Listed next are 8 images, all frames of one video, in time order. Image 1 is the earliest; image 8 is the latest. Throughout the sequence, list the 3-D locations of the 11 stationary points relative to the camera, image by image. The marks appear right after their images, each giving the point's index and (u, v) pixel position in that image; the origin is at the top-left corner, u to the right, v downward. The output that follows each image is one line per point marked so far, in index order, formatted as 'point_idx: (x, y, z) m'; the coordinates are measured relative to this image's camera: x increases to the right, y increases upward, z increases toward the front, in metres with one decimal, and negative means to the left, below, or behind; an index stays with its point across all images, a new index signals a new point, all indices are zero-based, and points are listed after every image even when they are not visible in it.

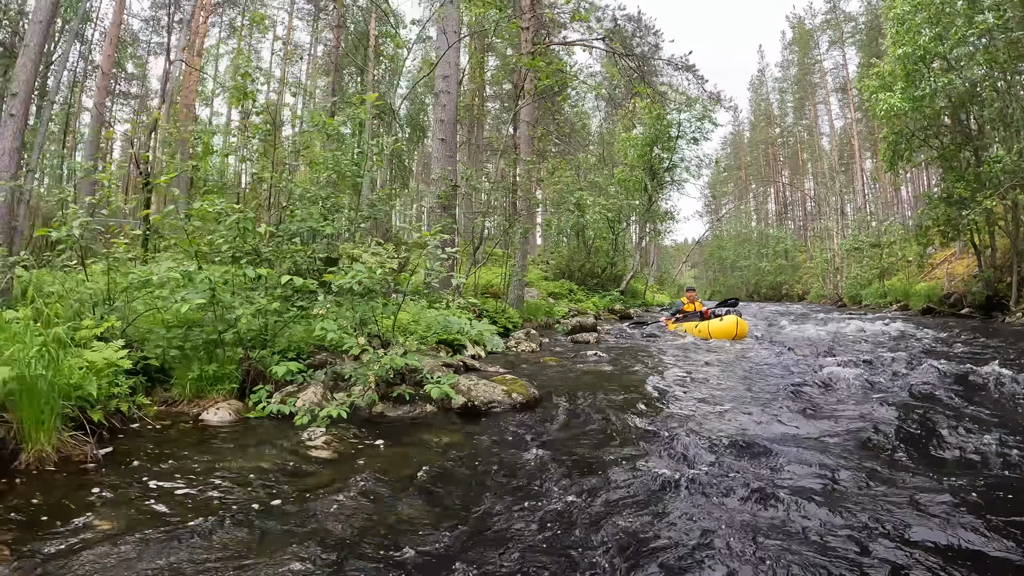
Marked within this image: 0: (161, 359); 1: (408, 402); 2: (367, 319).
0: (-3.2, -0.7, +4.7) m
1: (-1.0, -1.1, +4.9) m
2: (-1.4, -0.3, +4.9) m
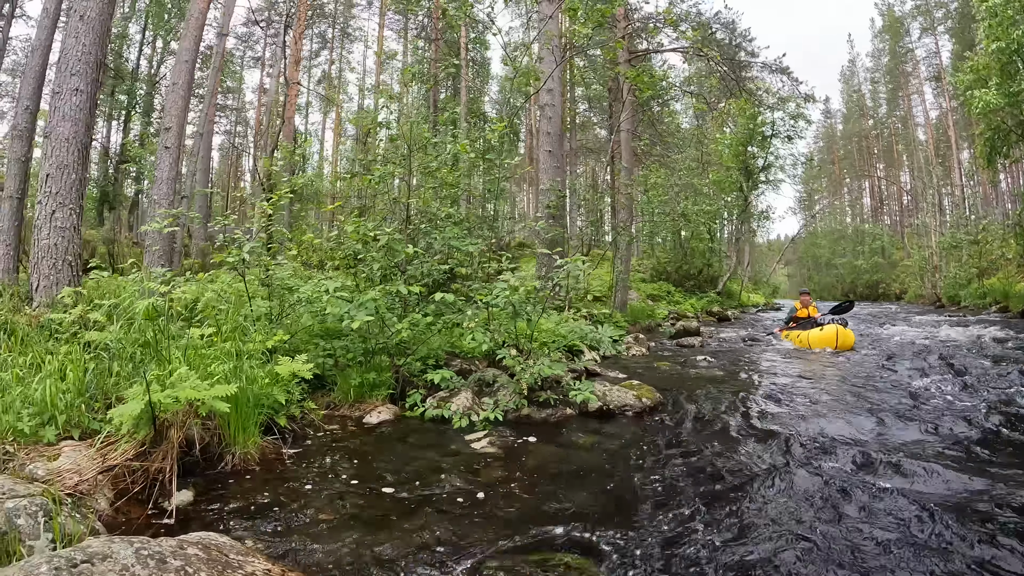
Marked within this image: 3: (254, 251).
0: (-2.0, -0.8, +5.1) m
1: (+0.2, -1.2, +5.3) m
2: (-0.2, -0.4, +5.2) m
3: (-2.8, +0.4, +5.2) m
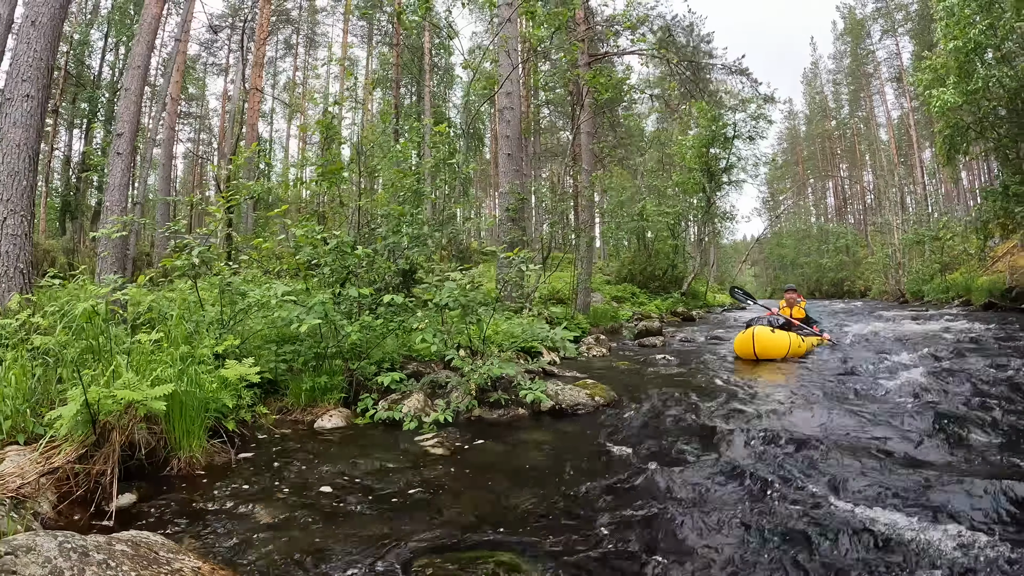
0: (-2.4, -0.9, +5.0) m
1: (-0.2, -1.2, +5.2) m
2: (-0.6, -0.5, +5.1) m
3: (-3.2, +0.3, +5.1) m
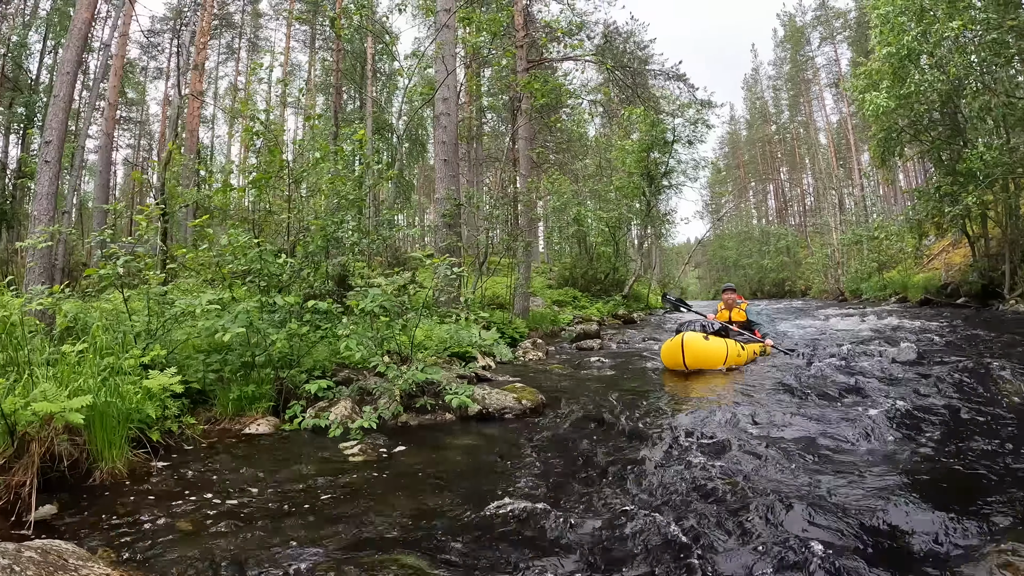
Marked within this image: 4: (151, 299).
0: (-3.1, -1.0, +4.9) m
1: (-0.9, -1.3, +5.1) m
2: (-1.3, -0.5, +5.1) m
3: (-3.9, +0.2, +4.9) m
4: (-3.7, -0.1, +5.0) m
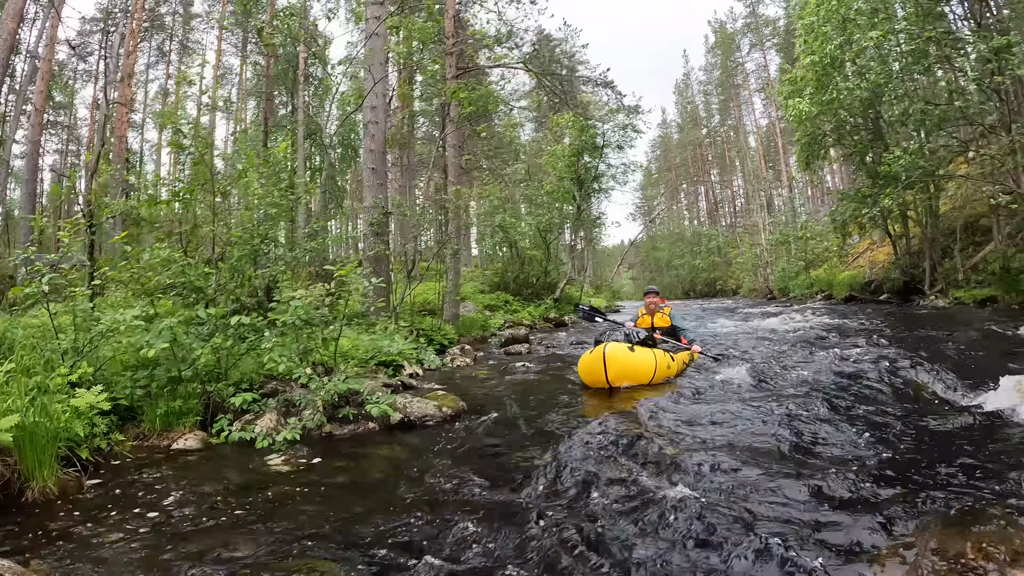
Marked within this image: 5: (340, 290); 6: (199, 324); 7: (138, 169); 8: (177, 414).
0: (-3.9, -1.1, +4.8) m
1: (-1.7, -1.4, +5.2) m
2: (-2.1, -0.6, +5.1) m
3: (-4.7, +0.1, +4.8) m
4: (-4.5, -0.3, +5.0) m
5: (-1.9, 0.0, +5.1) m
6: (-3.2, -0.4, +4.9) m
7: (-5.1, +1.6, +6.6) m
8: (-3.4, -1.3, +4.9) m
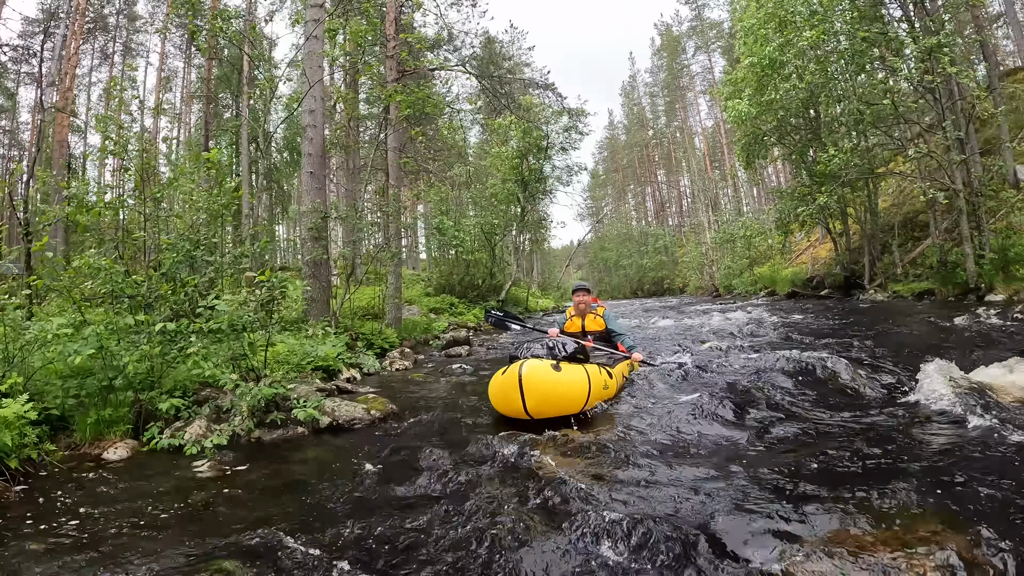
0: (-4.5, -1.2, +4.8) m
1: (-2.3, -1.5, +5.2) m
2: (-2.8, -0.7, +5.2) m
3: (-5.4, 0.0, +4.8) m
4: (-5.2, -0.4, +4.9) m
5: (-2.5, -0.1, +5.2) m
6: (-3.9, -0.5, +4.9) m
7: (-5.9, +1.5, +6.6) m
8: (-4.1, -1.4, +5.0) m
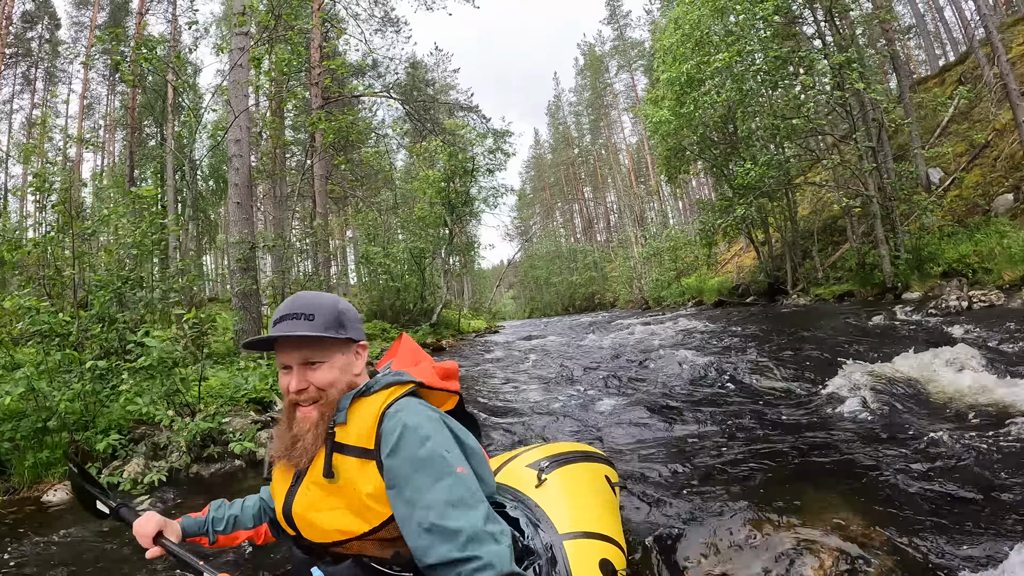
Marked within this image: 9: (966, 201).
0: (-5.0, -1.6, +4.5) m
1: (-2.8, -1.8, +5.1) m
2: (-3.3, -1.0, +5.0) m
3: (-5.9, -0.5, +4.5) m
4: (-5.7, -0.8, +4.6) m
5: (-3.1, -0.4, +5.1) m
6: (-4.4, -0.8, +4.7) m
7: (-6.6, +1.0, +6.2) m
8: (-4.6, -1.8, +4.7) m
9: (+12.5, +2.4, +13.2) m
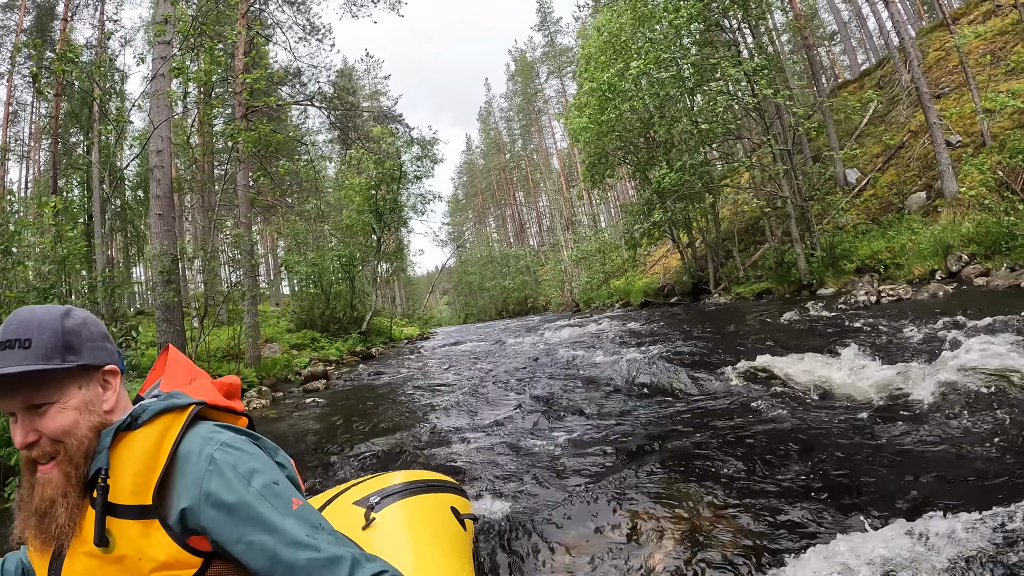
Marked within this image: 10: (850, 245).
0: (-5.2, -1.8, +4.2) m
1: (-3.1, -1.9, +5.1) m
2: (-3.6, -1.2, +4.9) m
3: (-6.1, -0.7, +4.1) m
4: (-5.9, -1.0, +4.2) m
5: (-3.4, -0.6, +5.0) m
6: (-4.6, -1.0, +4.5) m
7: (-7.0, +0.8, +5.8) m
8: (-4.8, -2.0, +4.5) m
9: (+11.1, +2.7, +14.8) m
10: (+9.0, +1.1, +12.9) m
